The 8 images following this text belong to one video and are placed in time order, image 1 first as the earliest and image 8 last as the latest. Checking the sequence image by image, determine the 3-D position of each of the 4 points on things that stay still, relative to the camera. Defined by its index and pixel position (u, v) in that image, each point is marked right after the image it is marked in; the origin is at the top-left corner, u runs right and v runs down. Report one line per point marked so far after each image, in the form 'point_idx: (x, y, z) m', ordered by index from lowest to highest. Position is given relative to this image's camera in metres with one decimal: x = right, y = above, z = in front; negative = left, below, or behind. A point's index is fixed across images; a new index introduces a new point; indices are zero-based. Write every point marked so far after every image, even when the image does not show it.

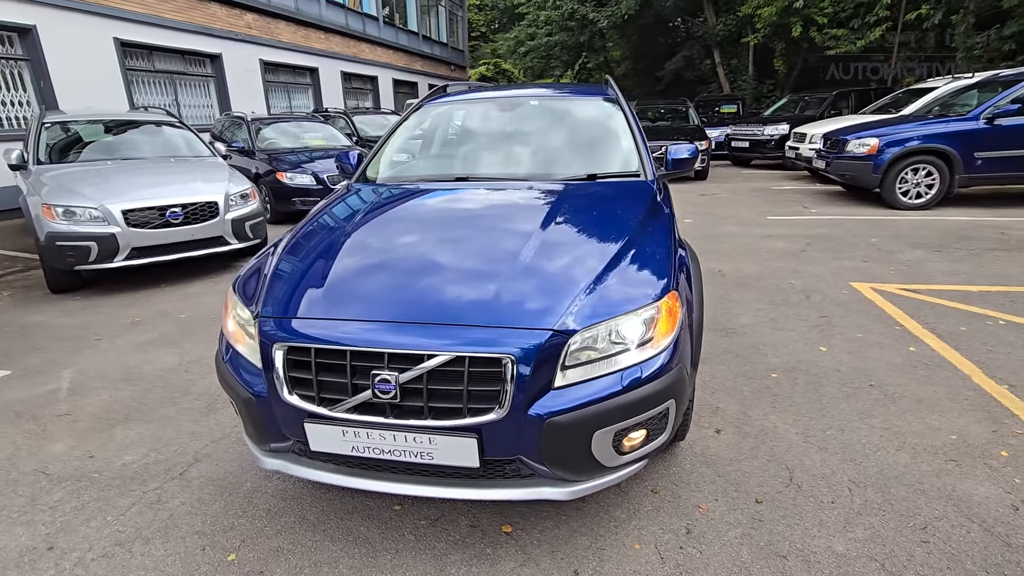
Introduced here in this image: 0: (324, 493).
0: (-0.8, -0.8, +2.3) m
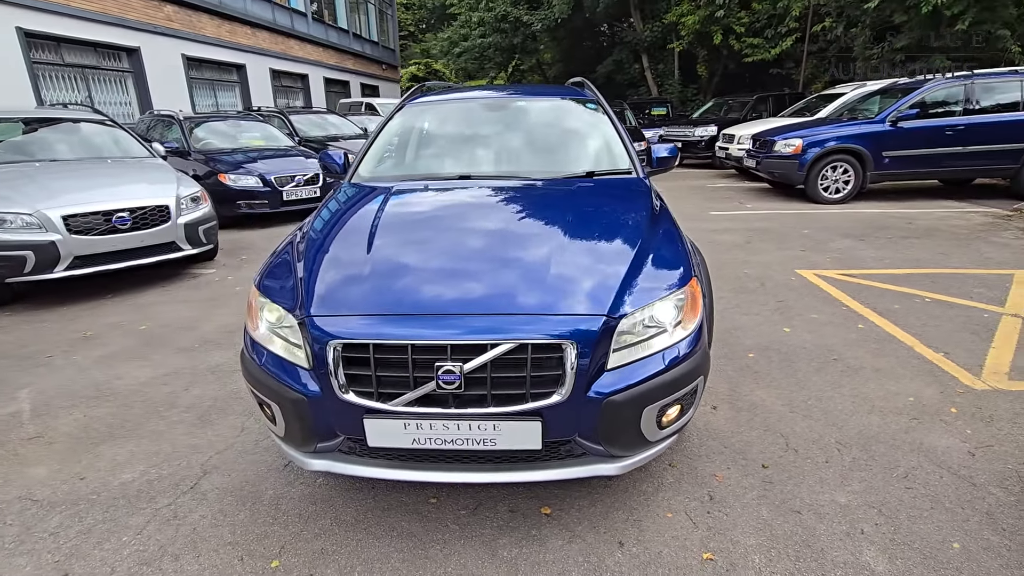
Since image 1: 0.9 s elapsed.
0: (-0.7, -0.8, +2.4) m
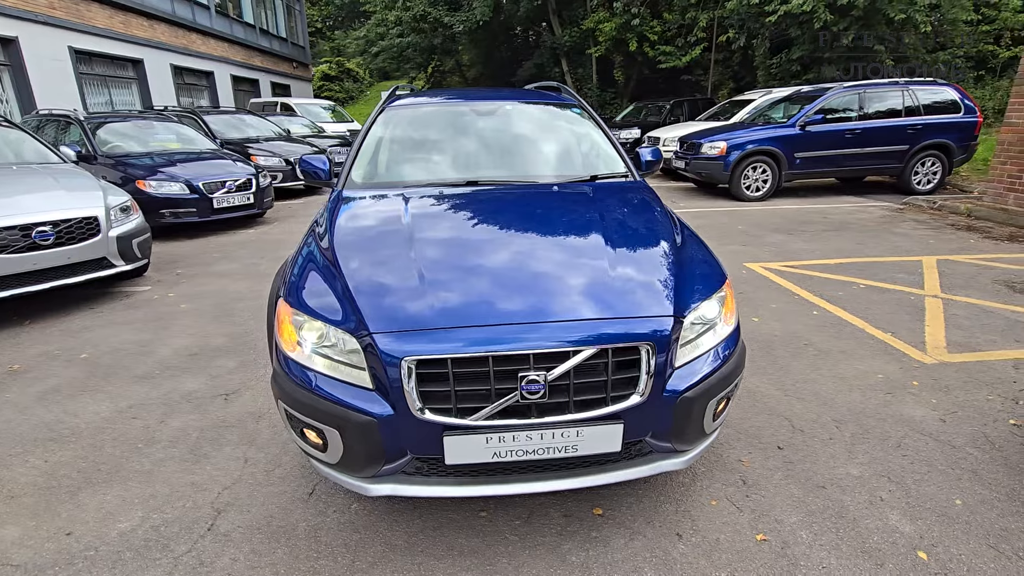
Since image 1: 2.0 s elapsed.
0: (-0.5, -0.9, +2.3) m
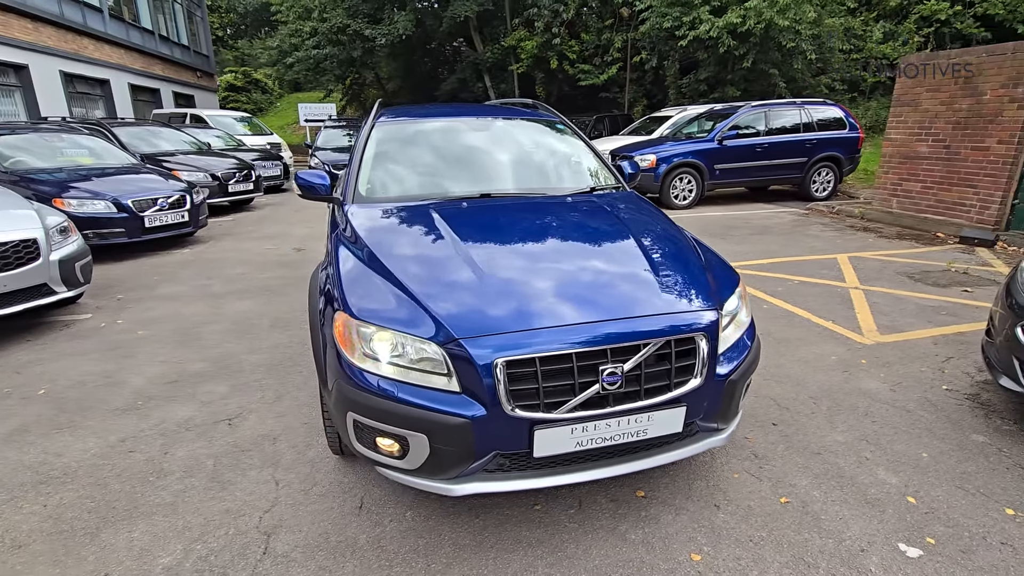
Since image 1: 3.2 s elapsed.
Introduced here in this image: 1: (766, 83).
0: (-0.2, -0.9, +2.3) m
1: (+5.3, +4.2, +11.7) m
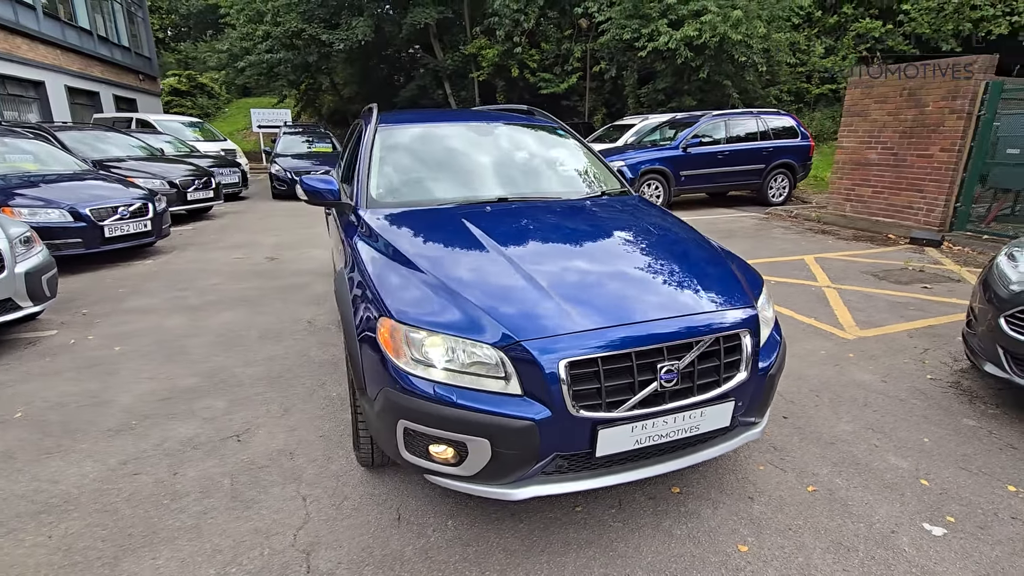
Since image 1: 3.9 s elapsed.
0: (-0.1, -1.0, +2.3) m
1: (+4.5, +4.2, +12.2) m
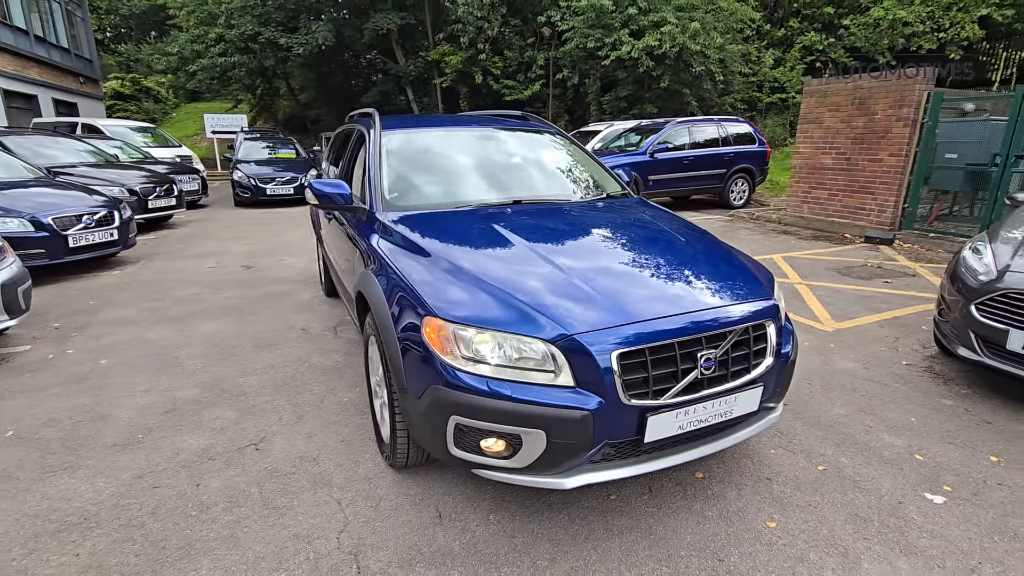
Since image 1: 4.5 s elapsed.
0: (+0.1, -0.9, +2.4) m
1: (+3.6, +4.2, +12.7) m
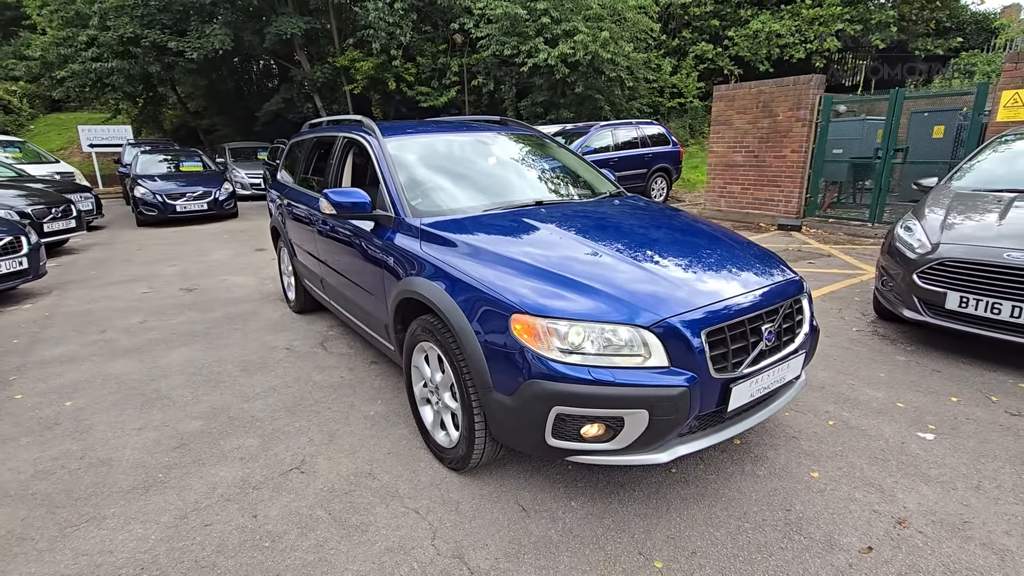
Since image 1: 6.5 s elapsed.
0: (+0.4, -0.9, +2.5) m
1: (+1.6, +4.3, +13.3) m
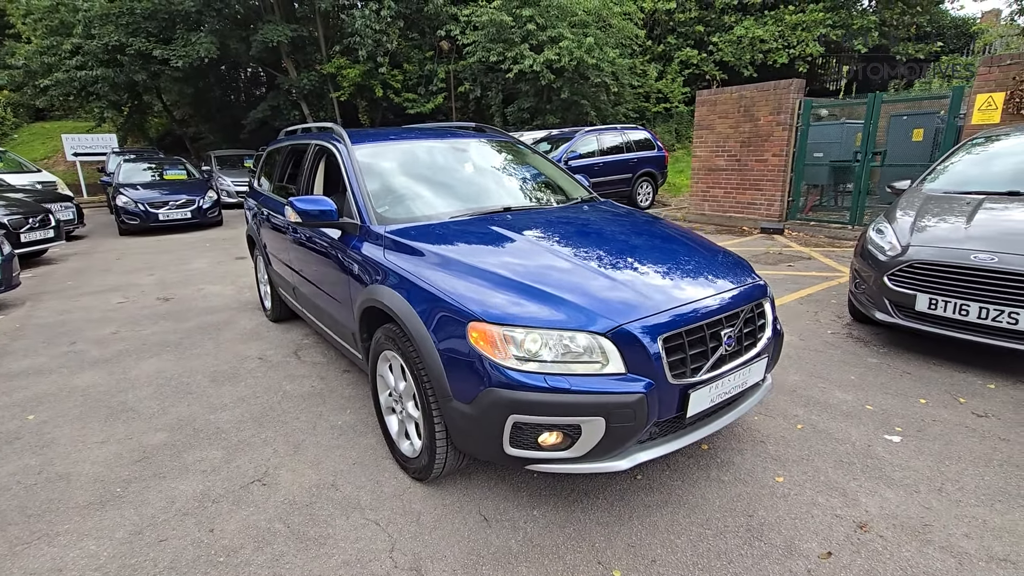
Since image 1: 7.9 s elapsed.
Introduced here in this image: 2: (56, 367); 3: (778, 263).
0: (+0.3, -0.9, +2.5) m
1: (+1.3, +4.1, +13.3) m
2: (-3.2, -0.5, +4.0) m
3: (+2.9, +0.3, +6.2) m
